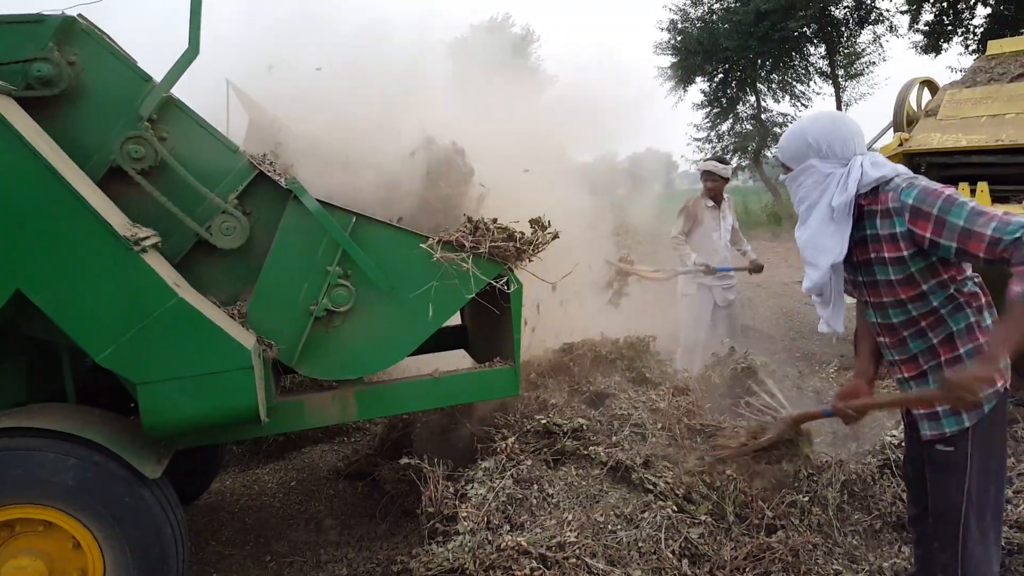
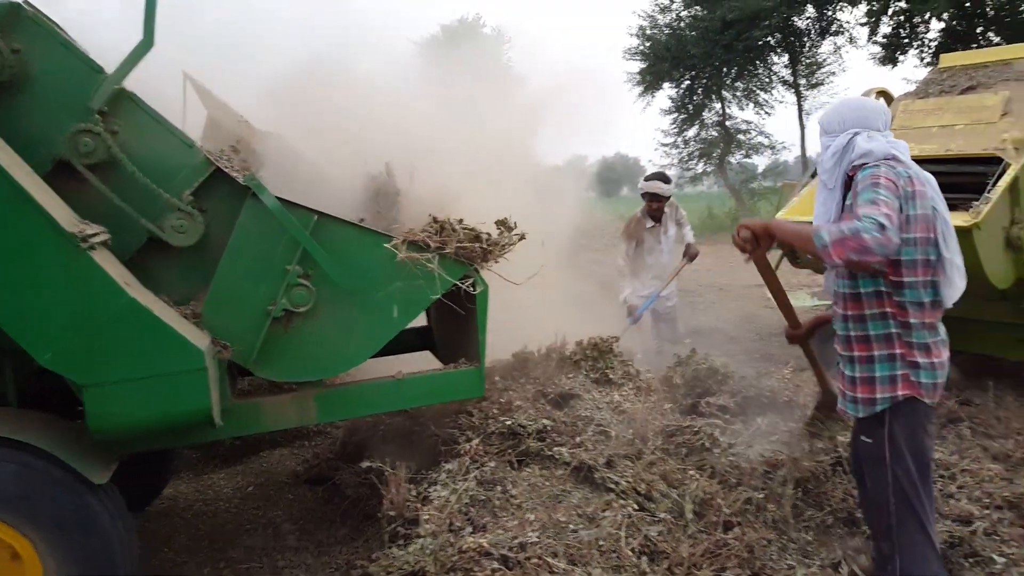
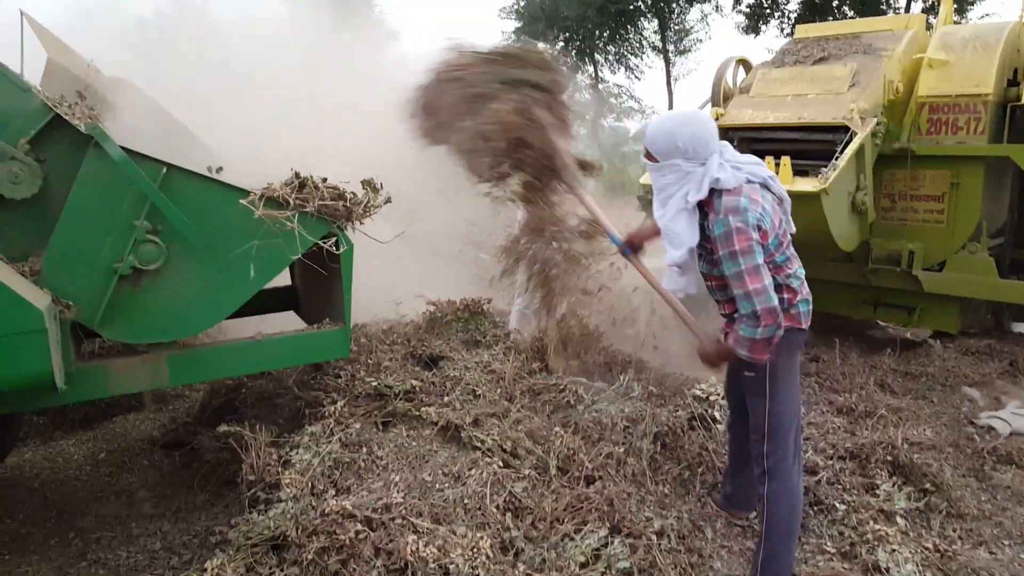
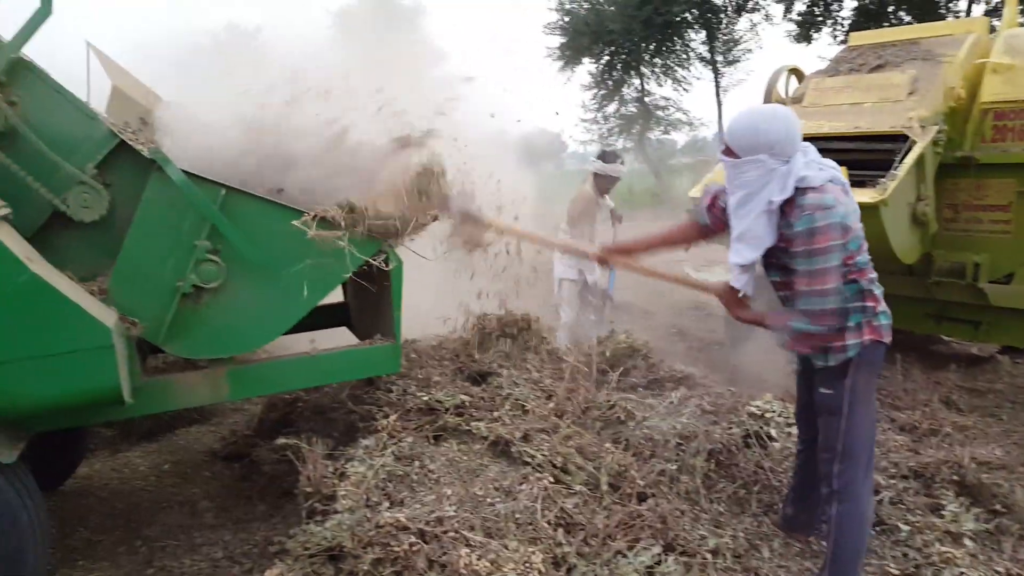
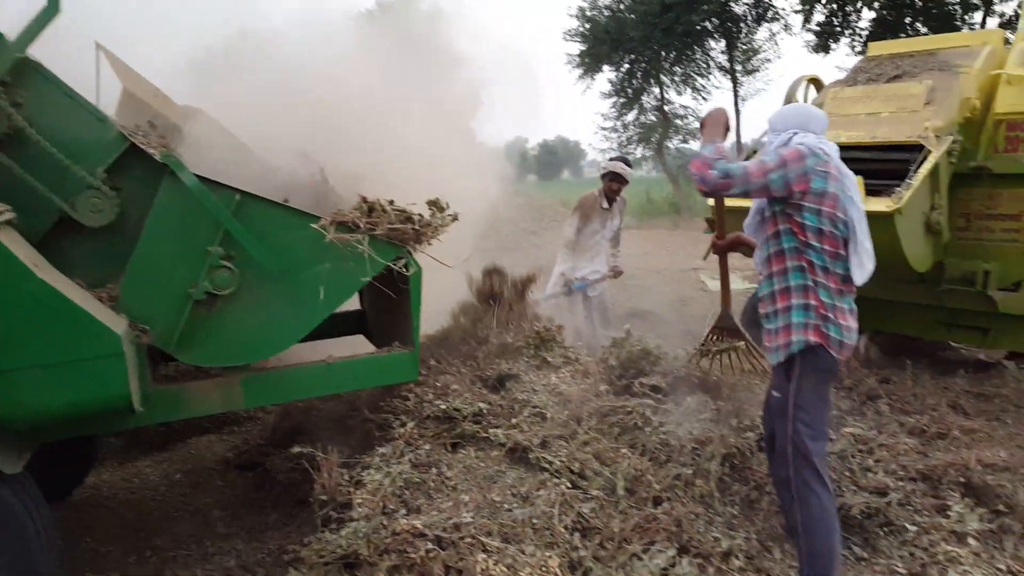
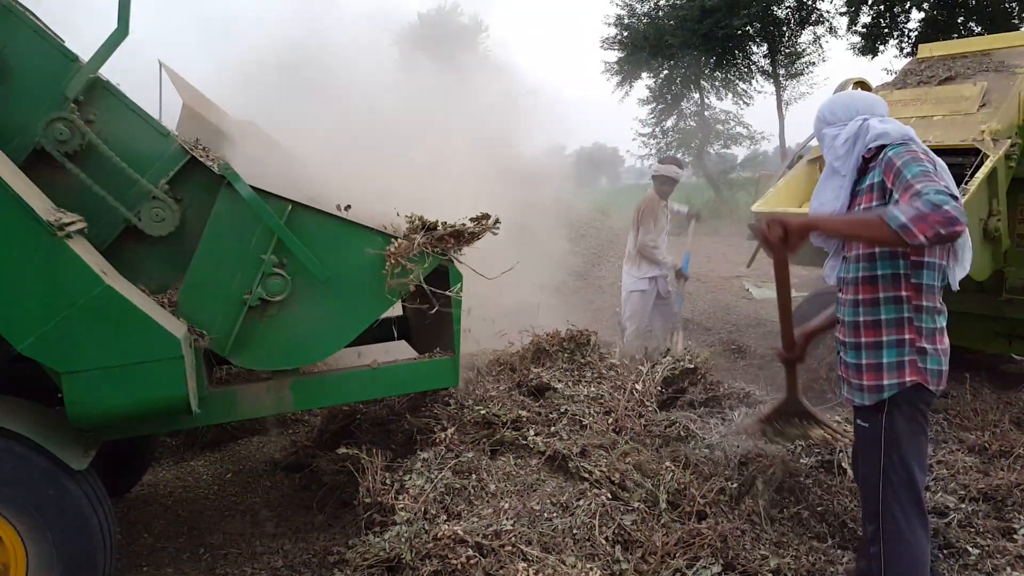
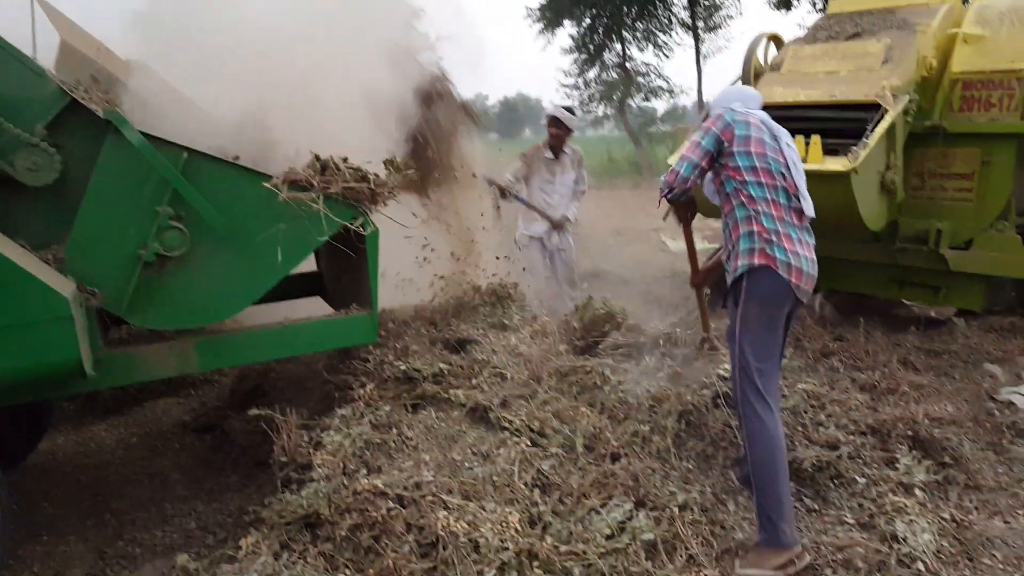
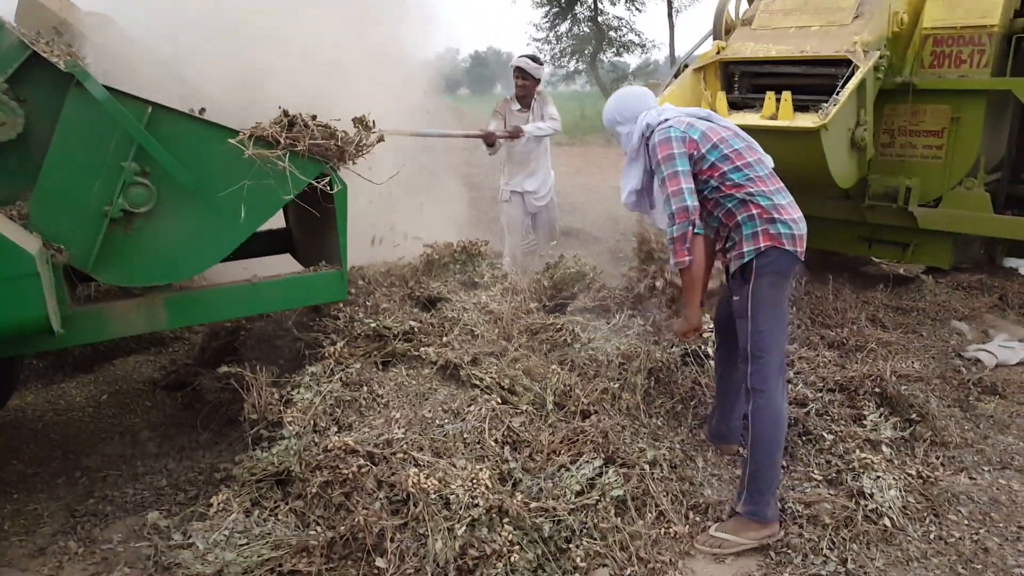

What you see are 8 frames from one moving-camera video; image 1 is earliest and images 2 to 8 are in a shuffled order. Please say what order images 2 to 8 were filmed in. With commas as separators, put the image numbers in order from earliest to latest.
2, 5, 7, 8, 3, 4, 6
